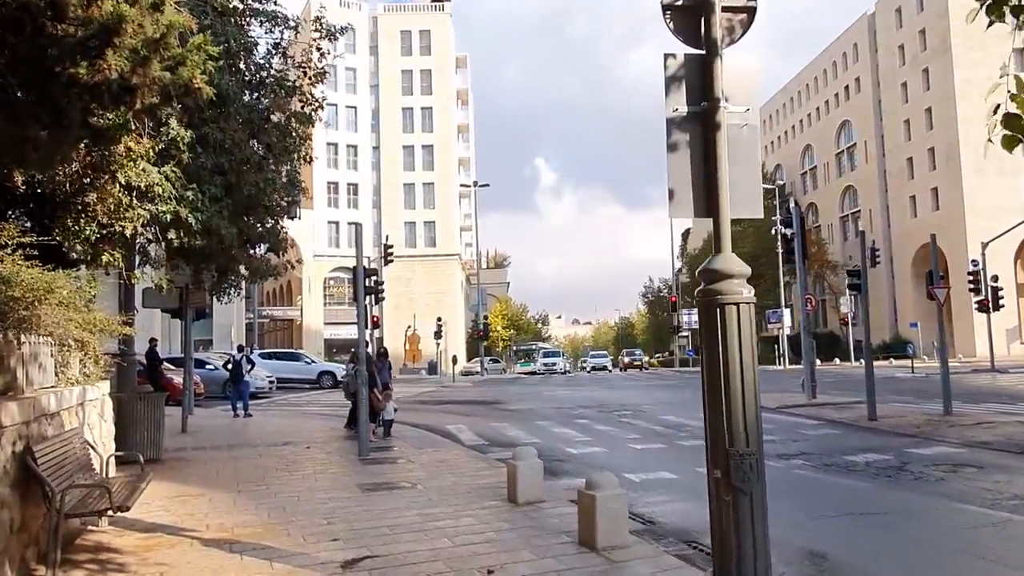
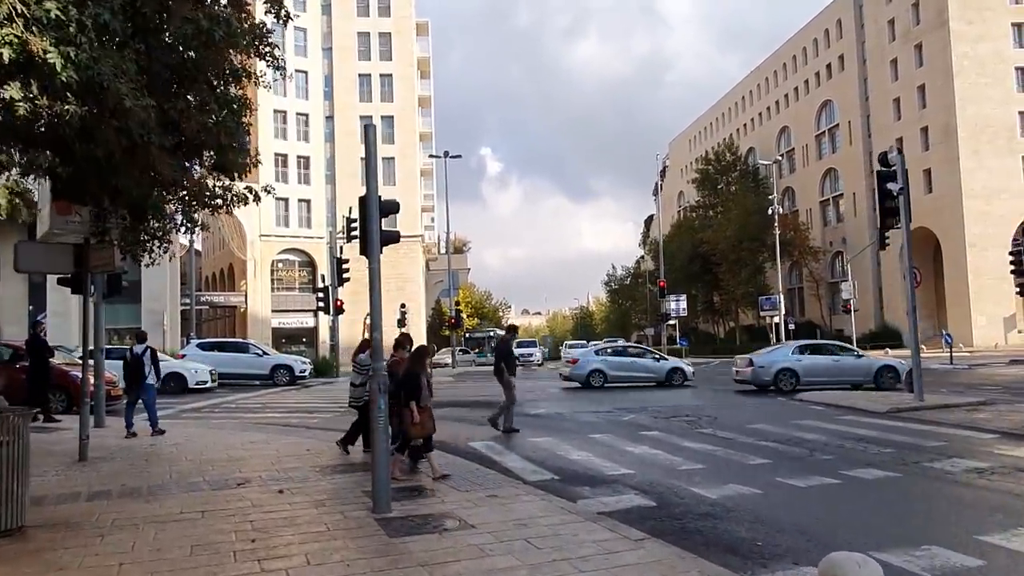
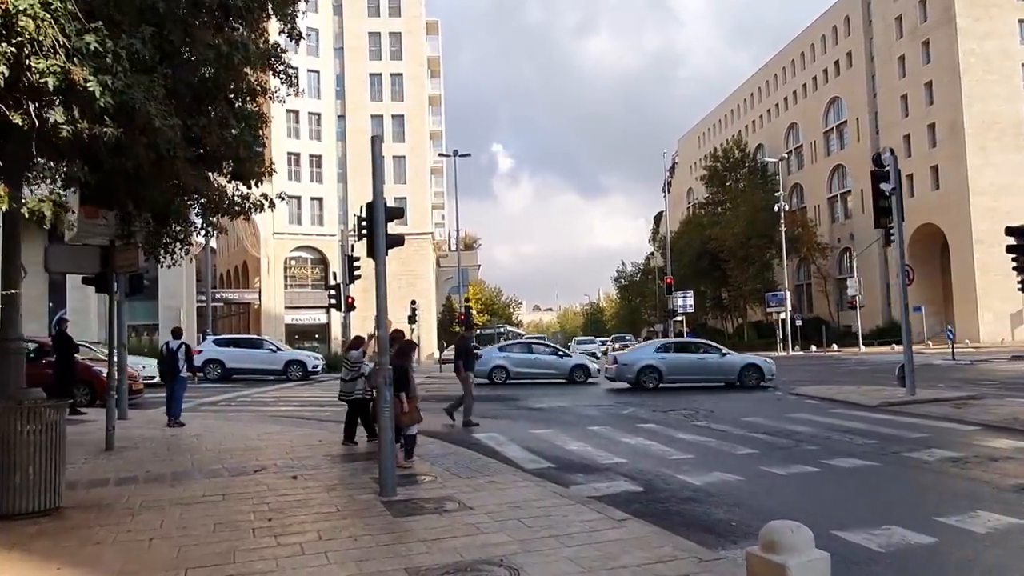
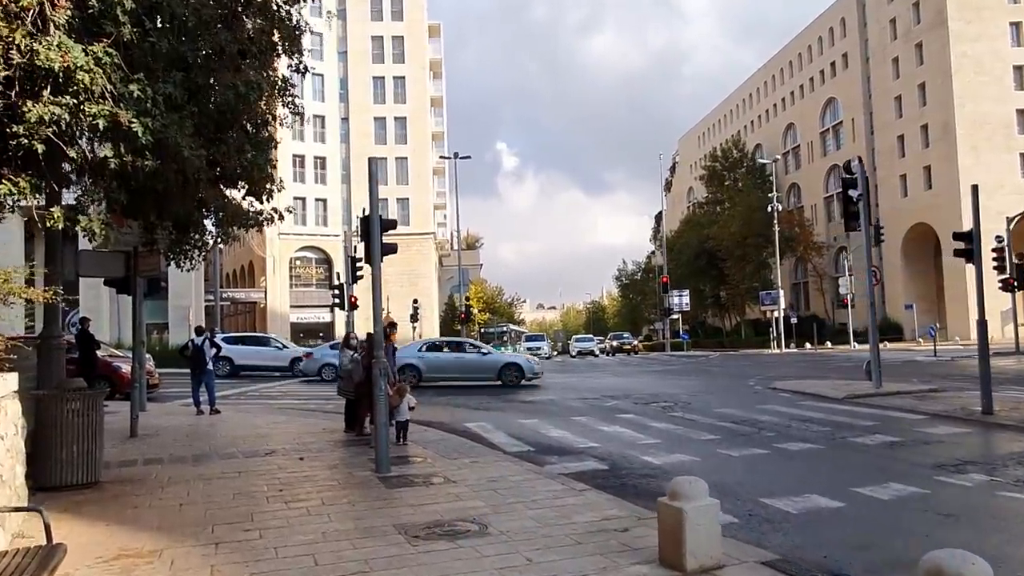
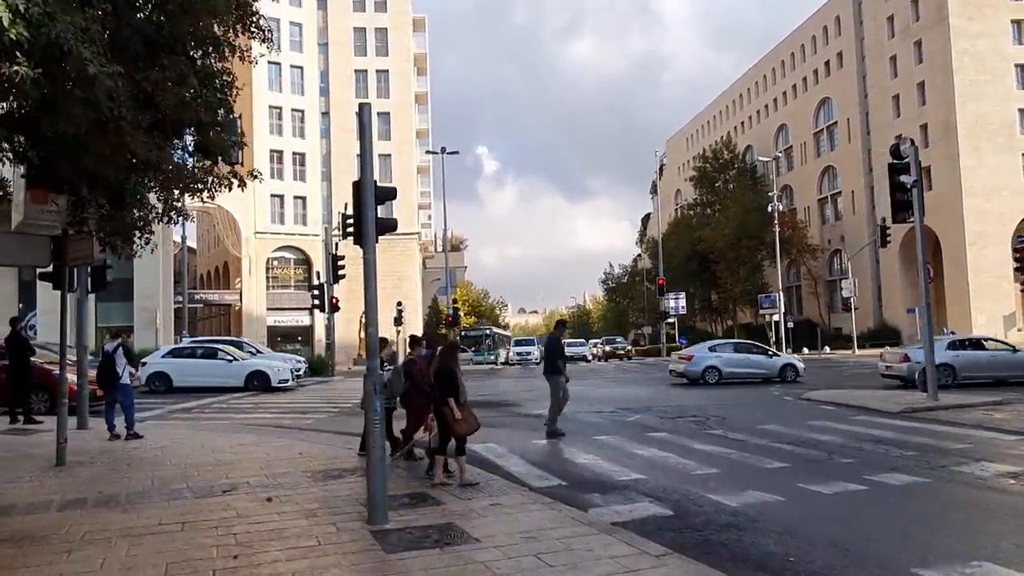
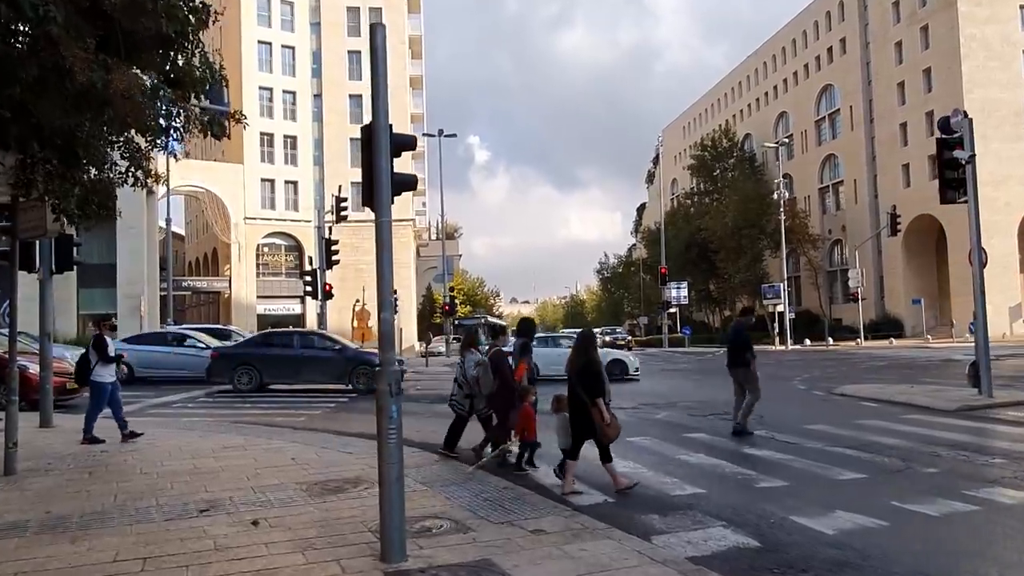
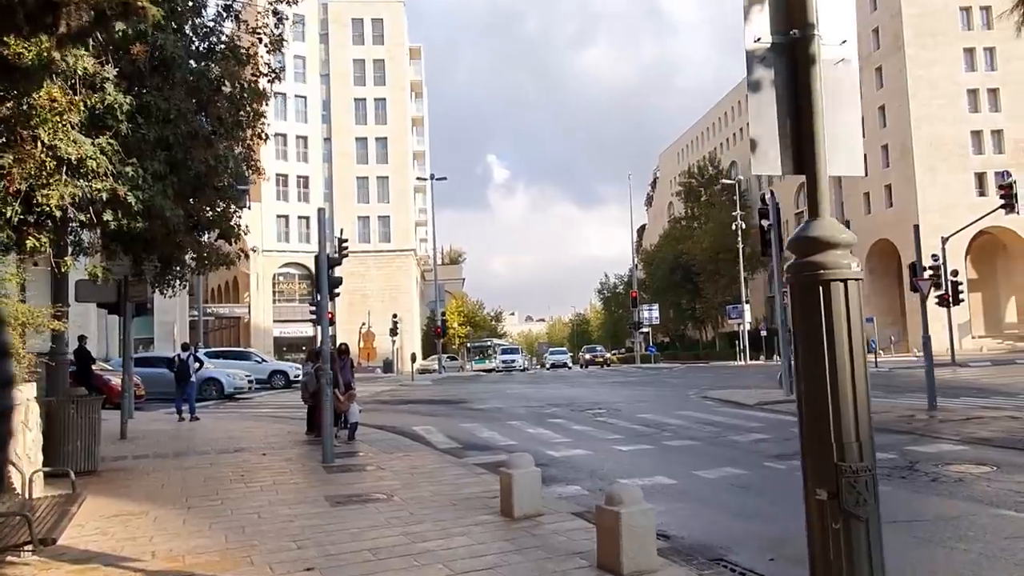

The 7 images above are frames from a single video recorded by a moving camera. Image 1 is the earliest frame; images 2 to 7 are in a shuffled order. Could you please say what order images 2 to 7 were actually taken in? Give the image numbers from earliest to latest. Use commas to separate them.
7, 4, 3, 2, 5, 6
